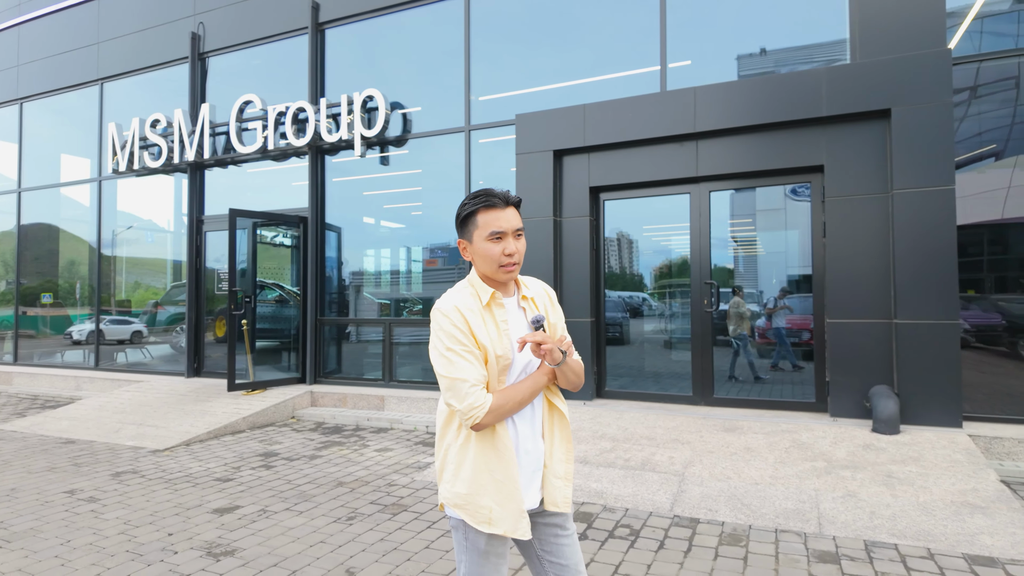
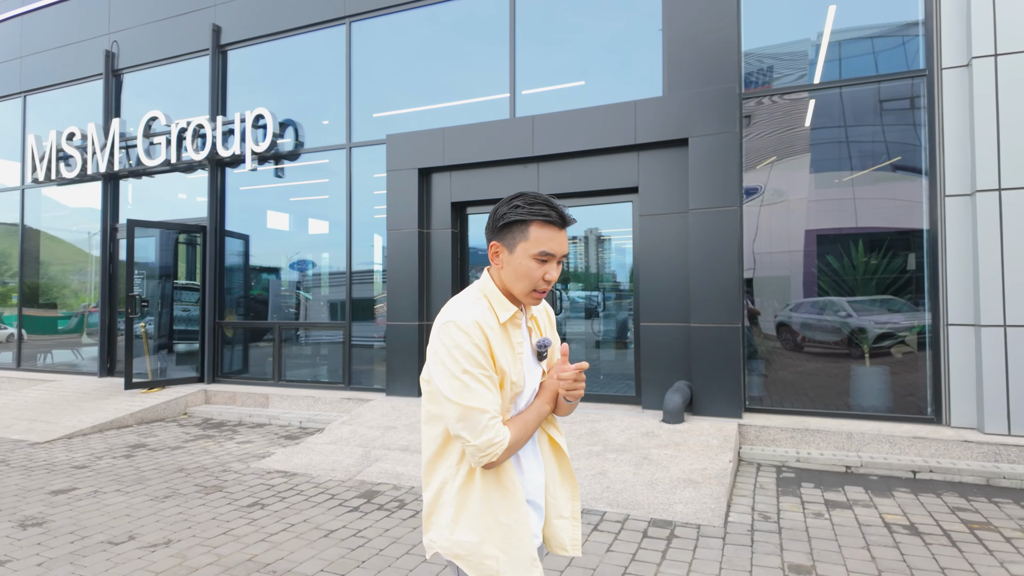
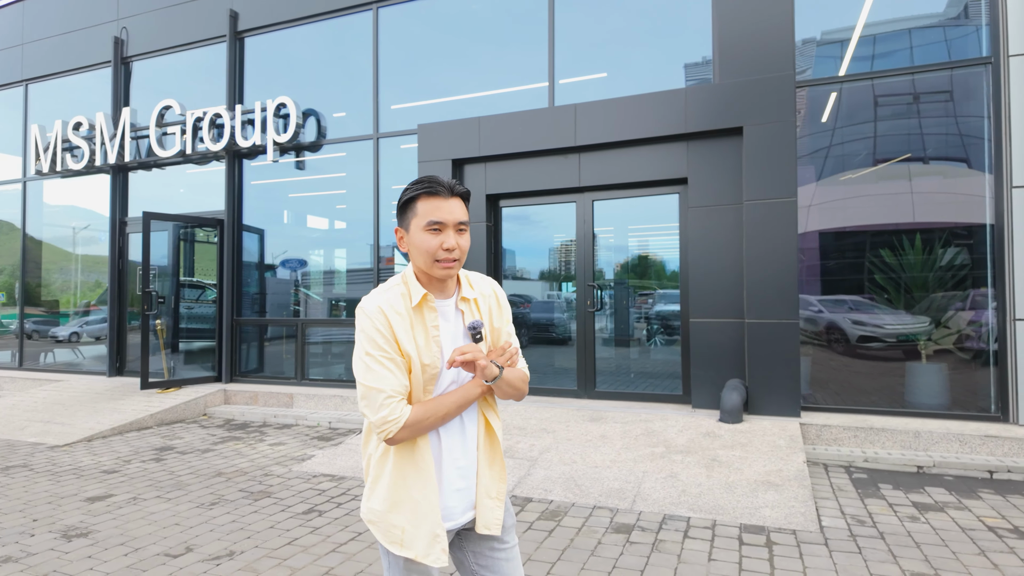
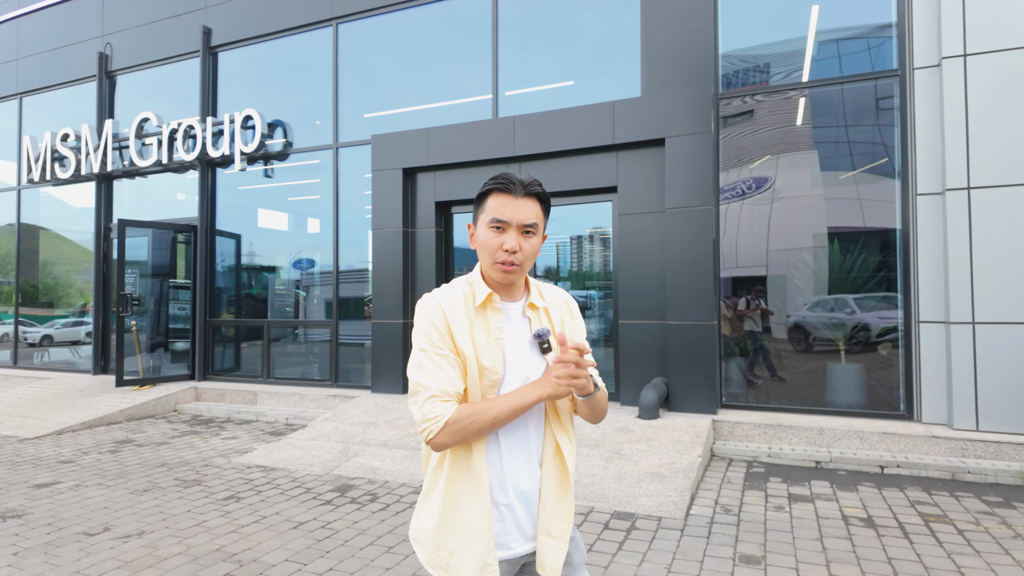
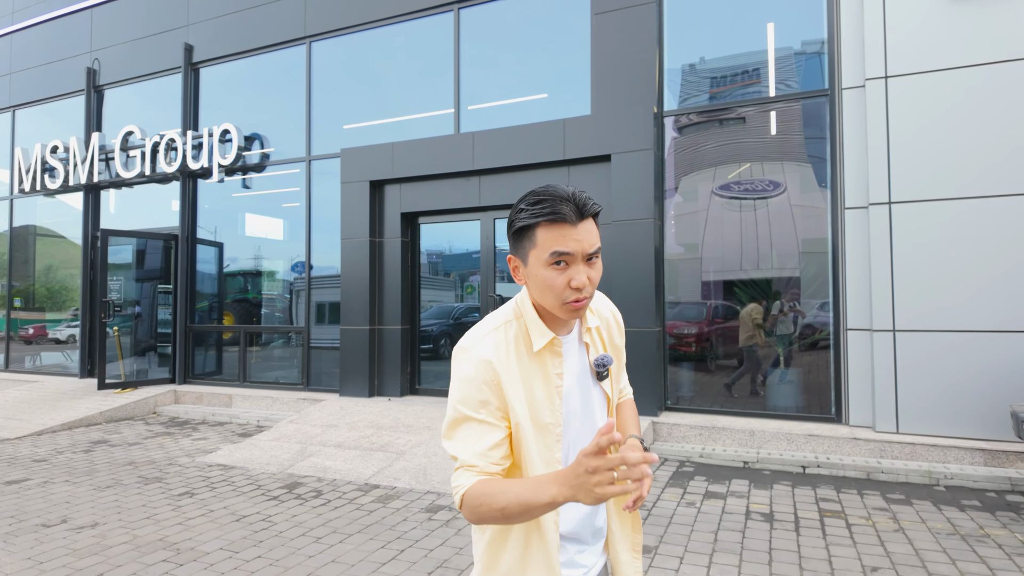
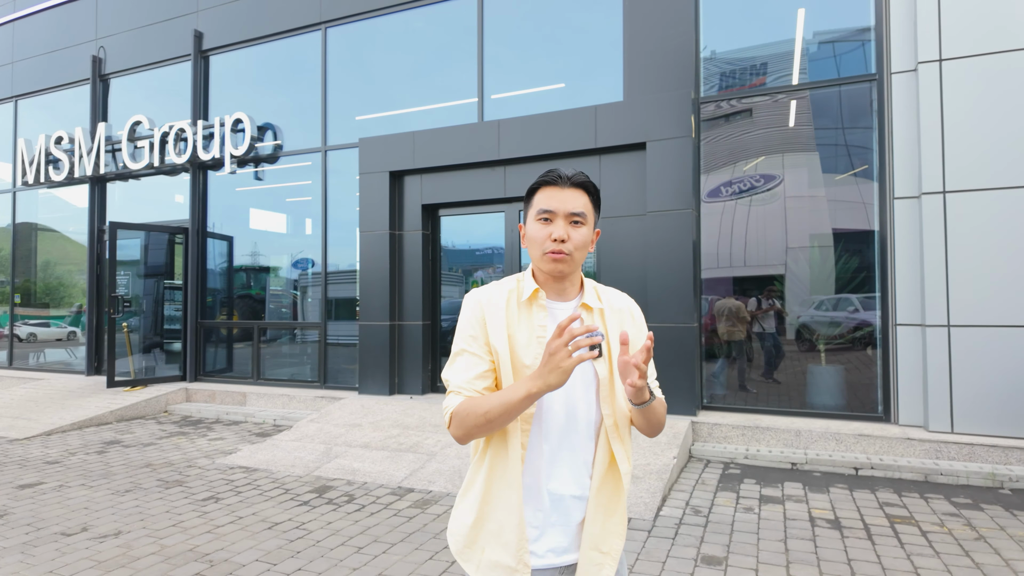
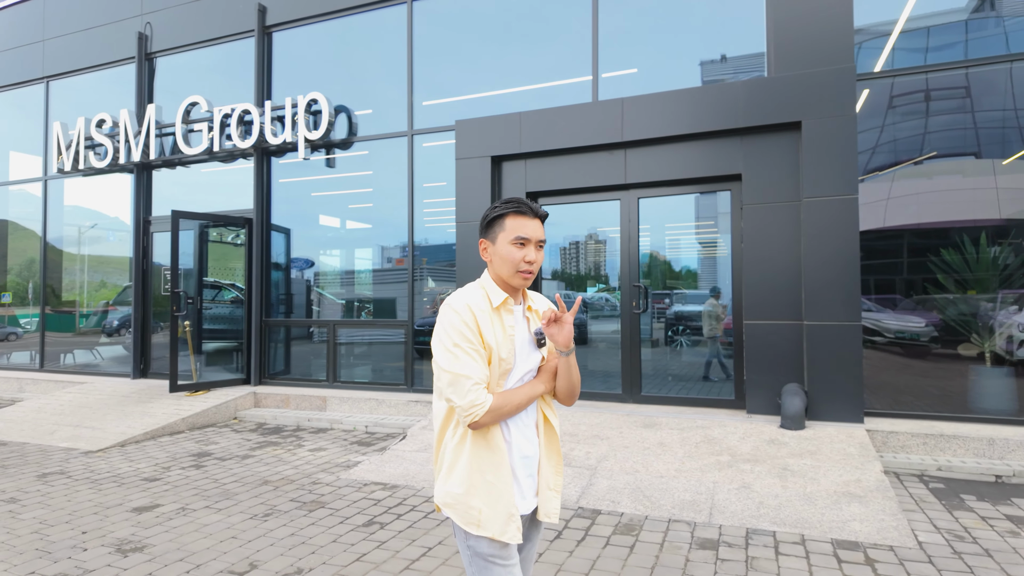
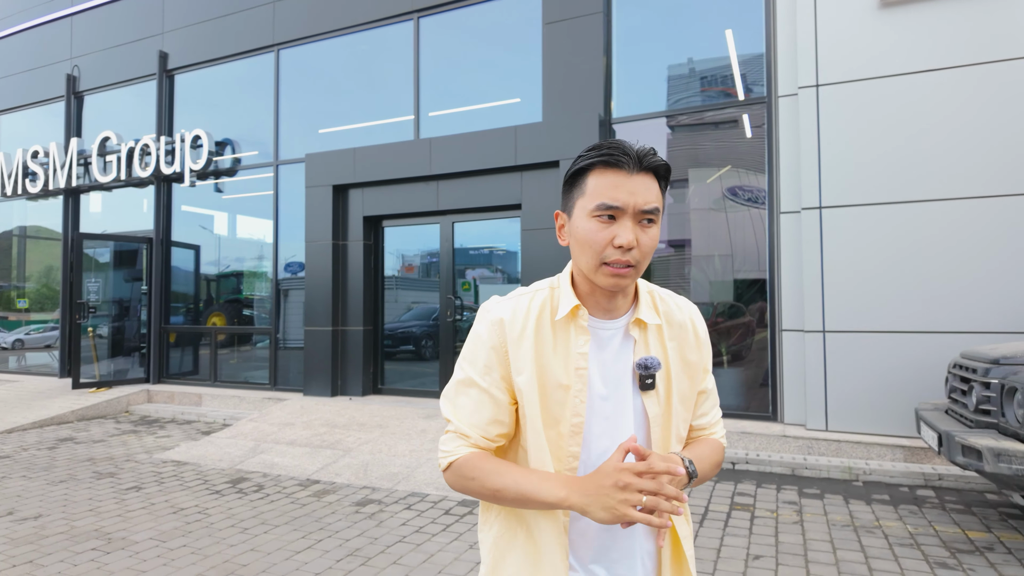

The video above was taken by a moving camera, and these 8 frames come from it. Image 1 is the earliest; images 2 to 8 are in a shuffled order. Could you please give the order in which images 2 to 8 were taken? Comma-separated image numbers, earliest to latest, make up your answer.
7, 3, 2, 4, 6, 5, 8
